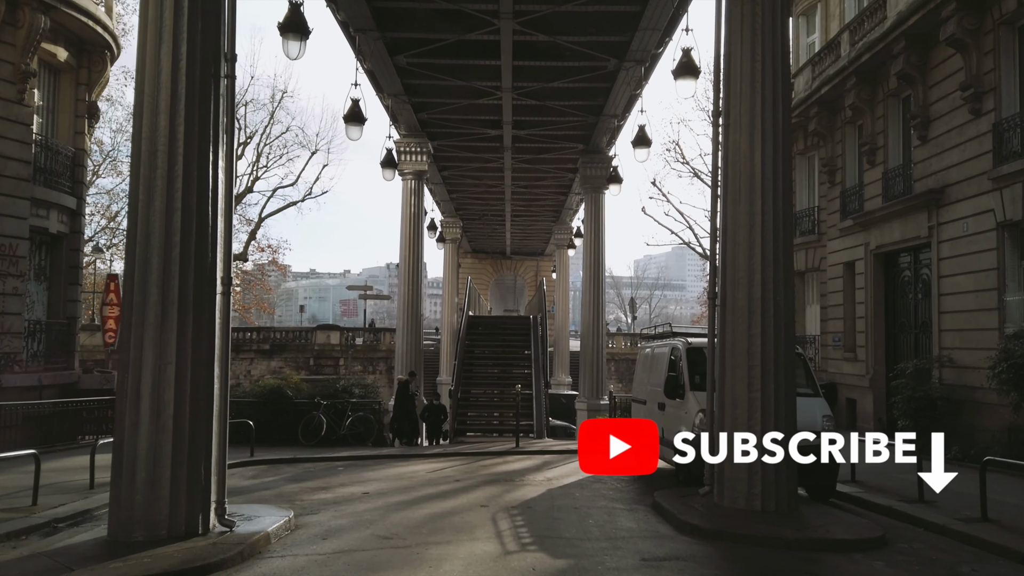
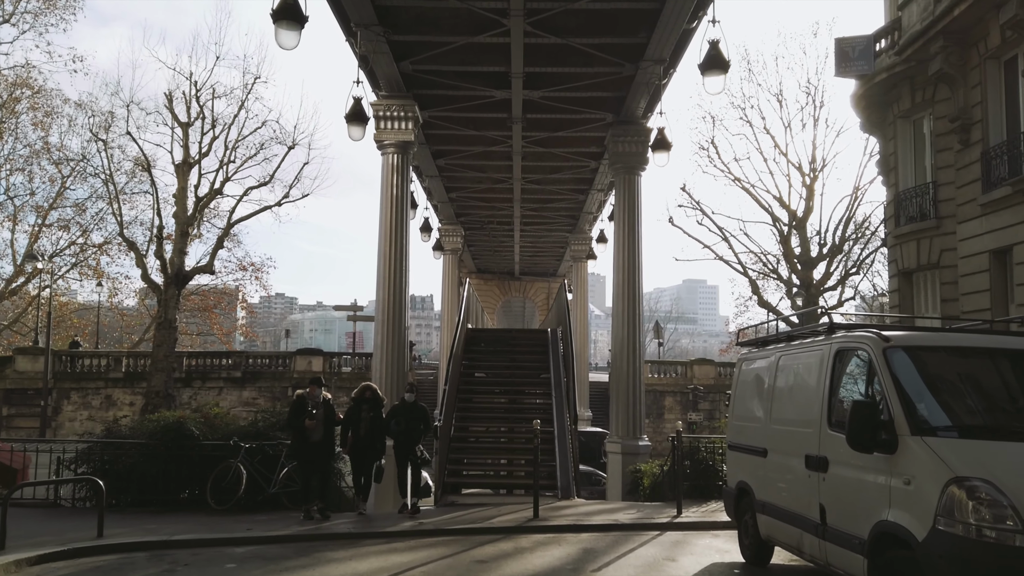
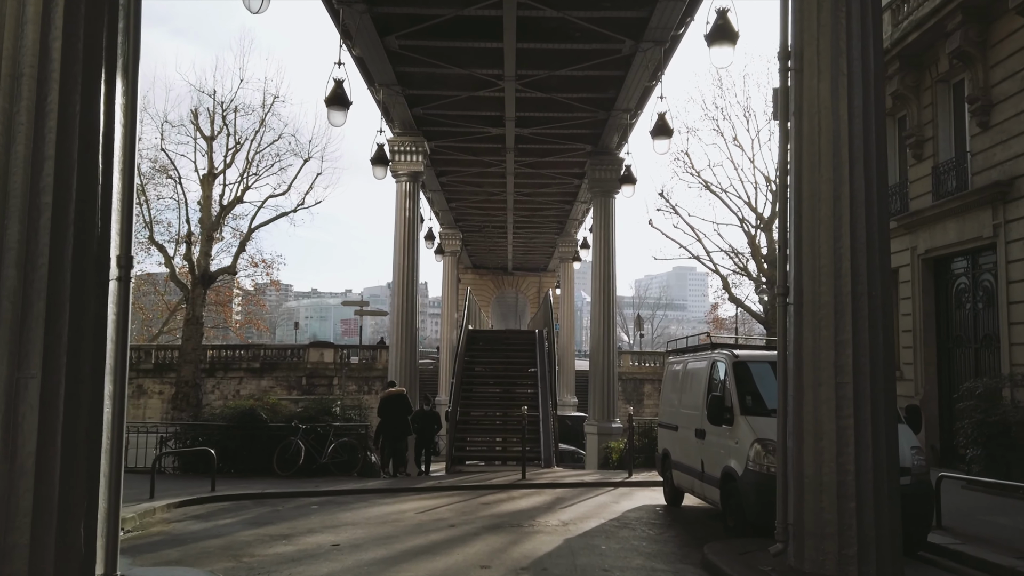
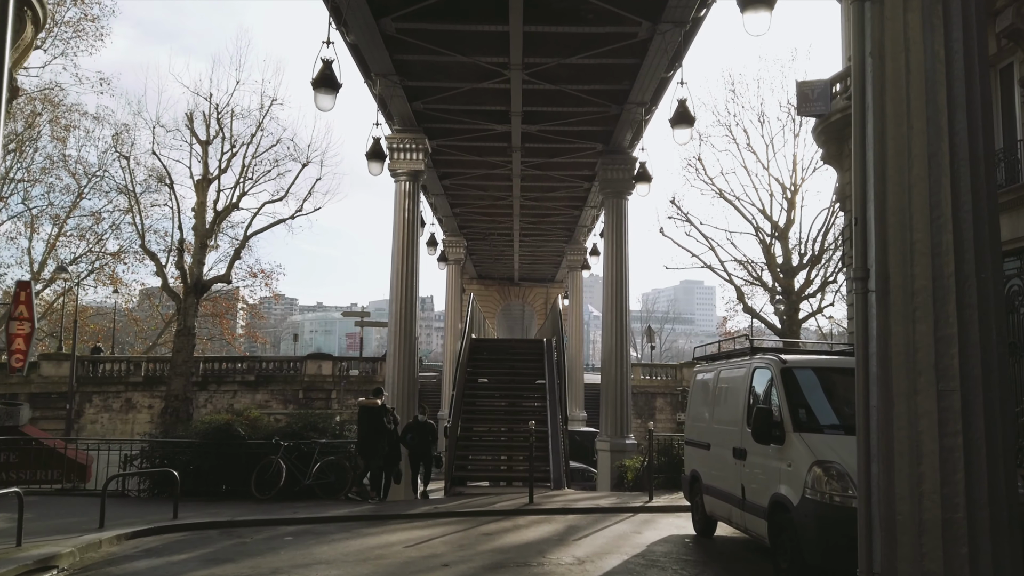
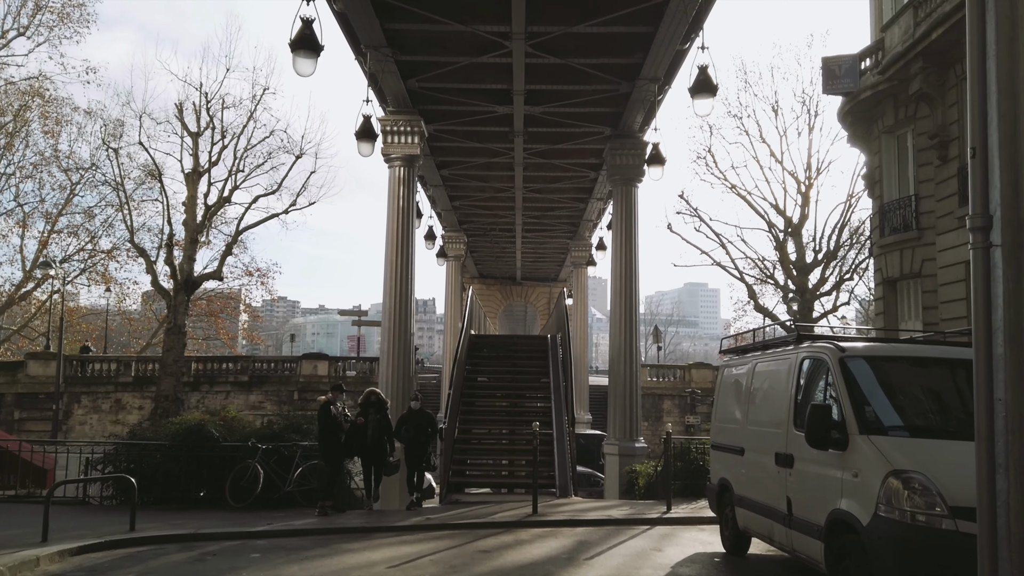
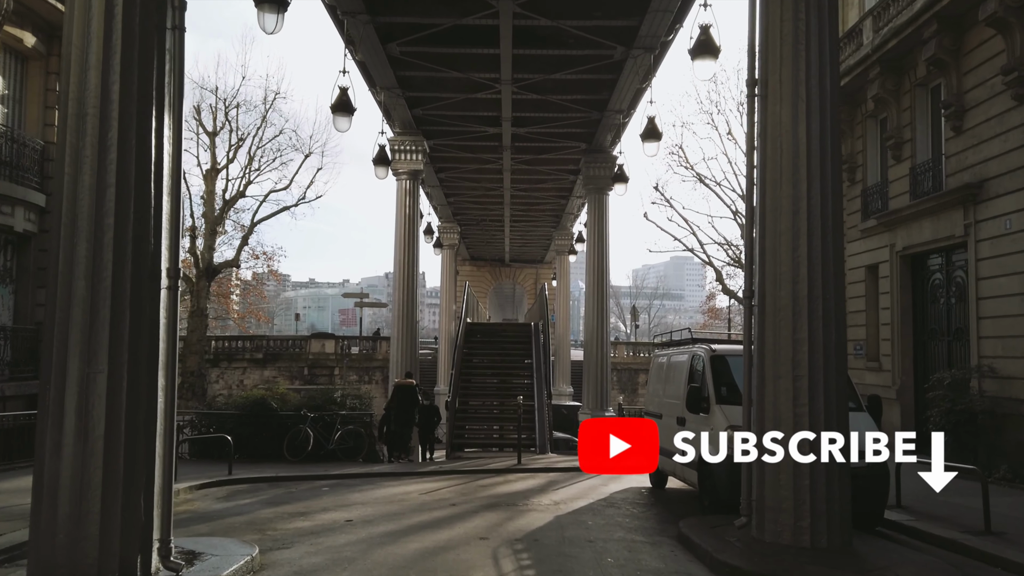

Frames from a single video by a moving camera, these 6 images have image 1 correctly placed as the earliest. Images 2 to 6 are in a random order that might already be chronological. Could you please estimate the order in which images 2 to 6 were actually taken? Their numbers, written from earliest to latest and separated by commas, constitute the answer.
6, 3, 4, 5, 2
